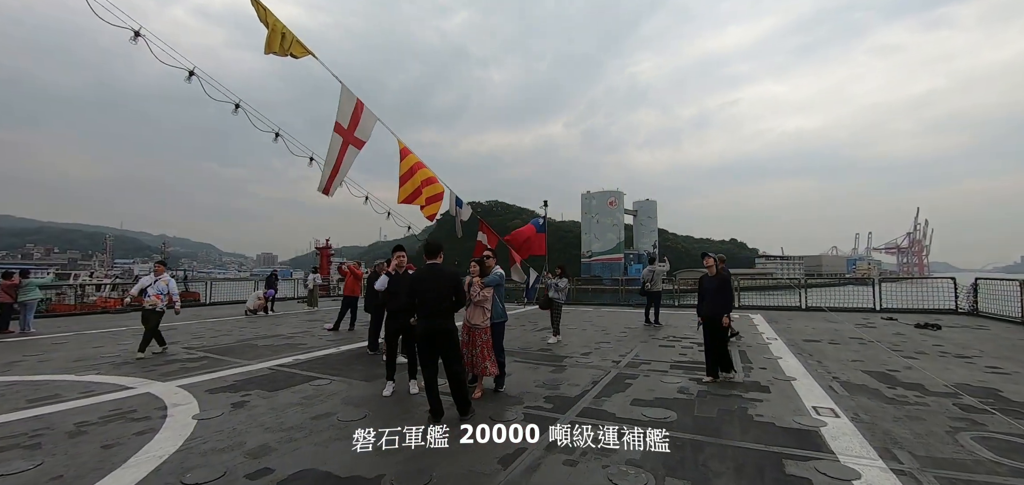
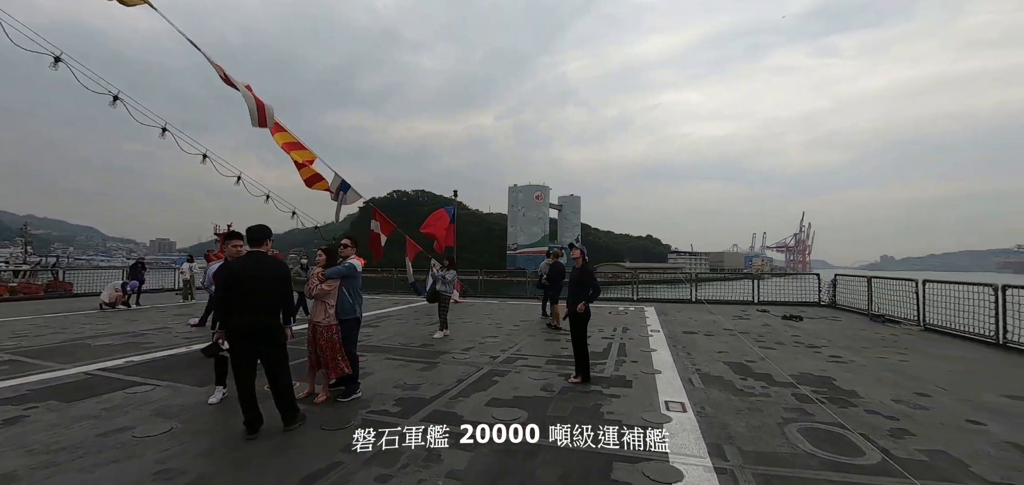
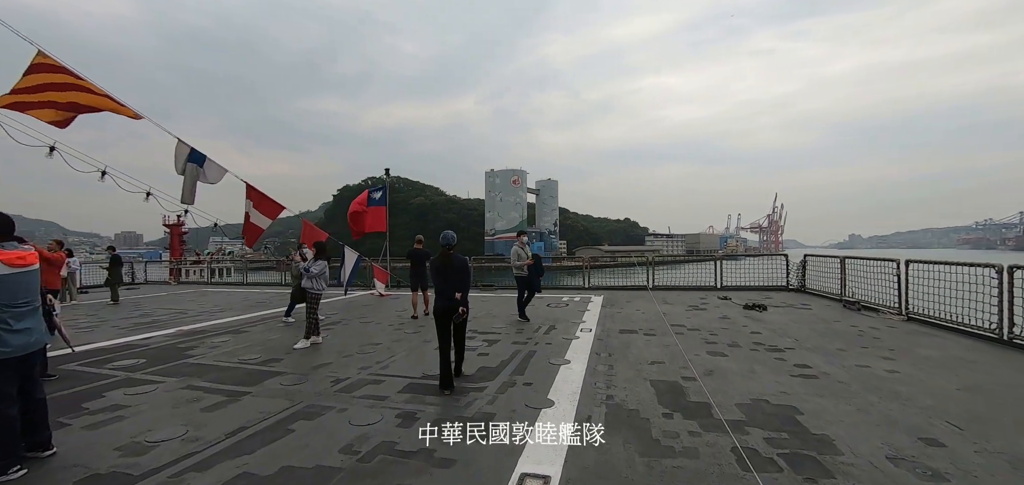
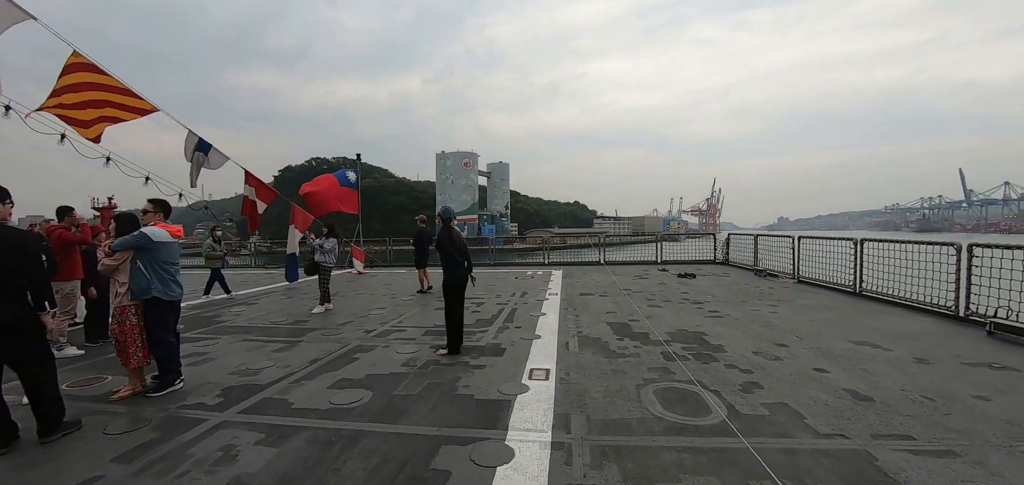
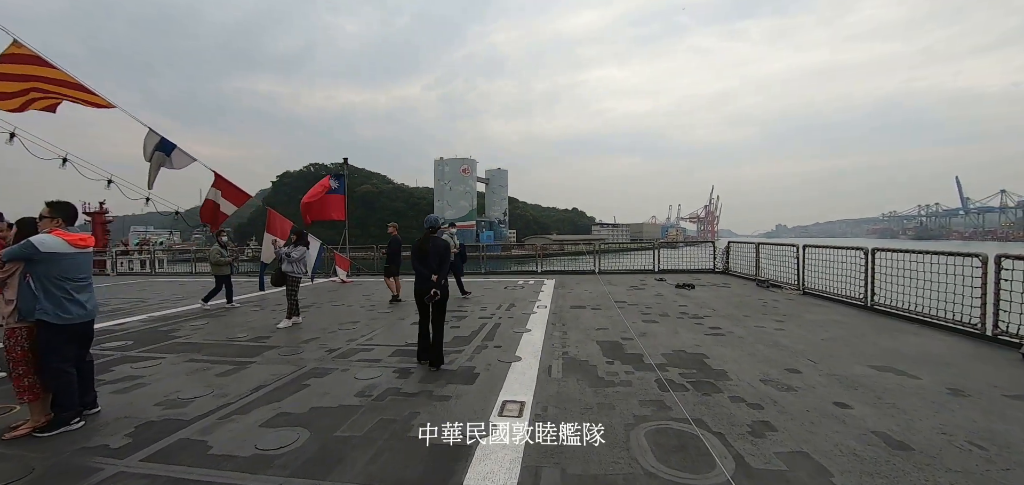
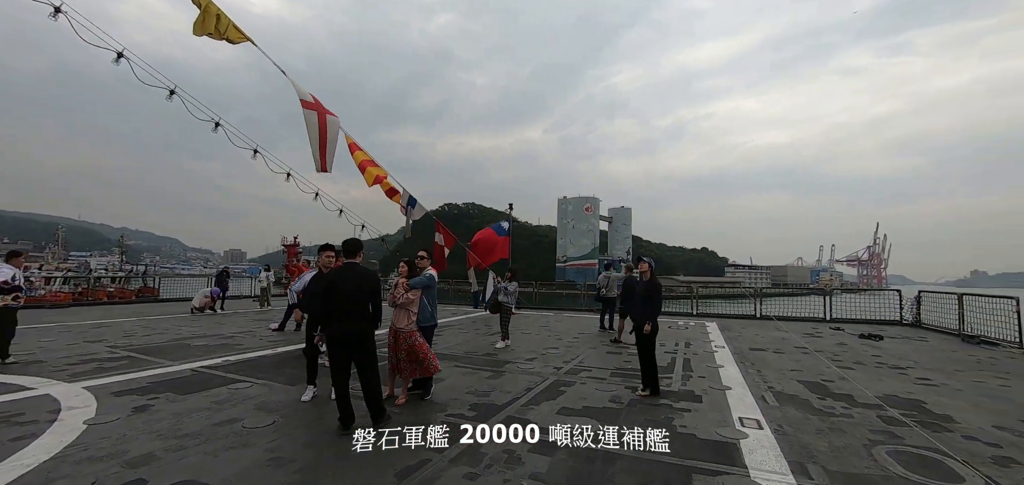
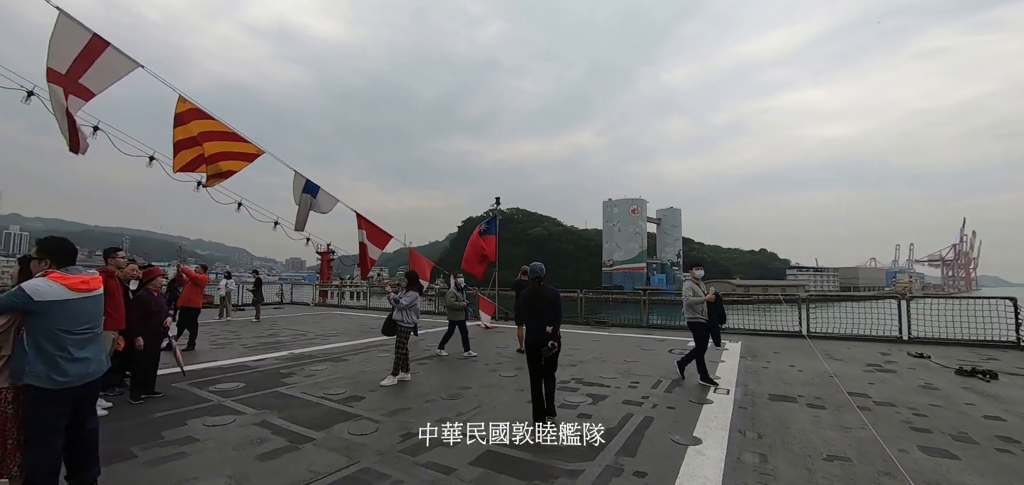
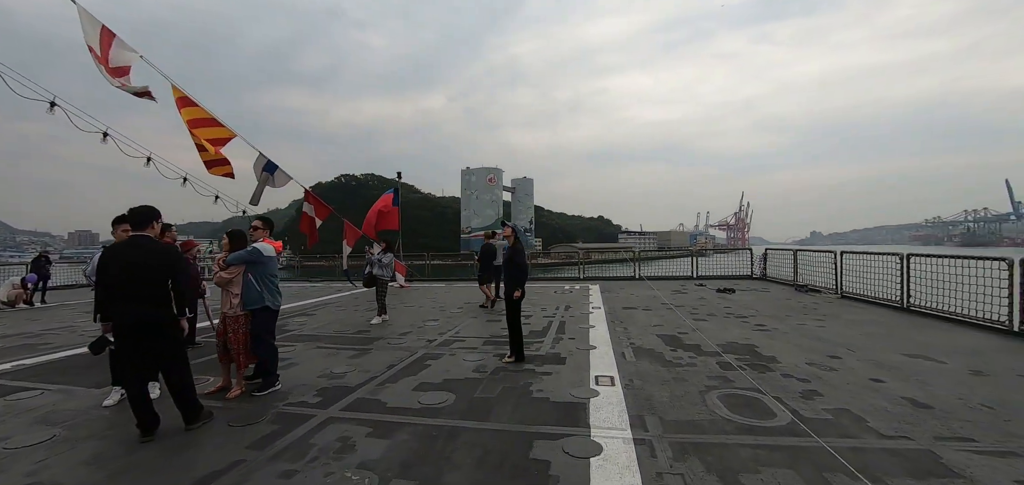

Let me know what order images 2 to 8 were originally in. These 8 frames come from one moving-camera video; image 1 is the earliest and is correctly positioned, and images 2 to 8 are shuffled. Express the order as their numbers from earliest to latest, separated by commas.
6, 2, 8, 4, 5, 3, 7
